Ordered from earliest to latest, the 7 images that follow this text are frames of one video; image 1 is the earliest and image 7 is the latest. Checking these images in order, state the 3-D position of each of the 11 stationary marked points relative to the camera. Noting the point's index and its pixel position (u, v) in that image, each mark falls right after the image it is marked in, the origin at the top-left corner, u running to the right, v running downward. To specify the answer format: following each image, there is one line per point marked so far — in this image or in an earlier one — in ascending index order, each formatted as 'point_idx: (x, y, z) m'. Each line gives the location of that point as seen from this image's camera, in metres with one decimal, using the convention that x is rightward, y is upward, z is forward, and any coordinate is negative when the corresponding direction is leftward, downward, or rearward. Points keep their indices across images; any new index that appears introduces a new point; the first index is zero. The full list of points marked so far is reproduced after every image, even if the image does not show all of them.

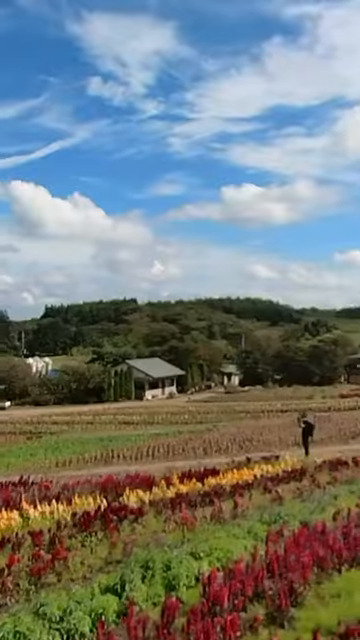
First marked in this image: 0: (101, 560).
0: (-1.0, -3.0, +8.7) m
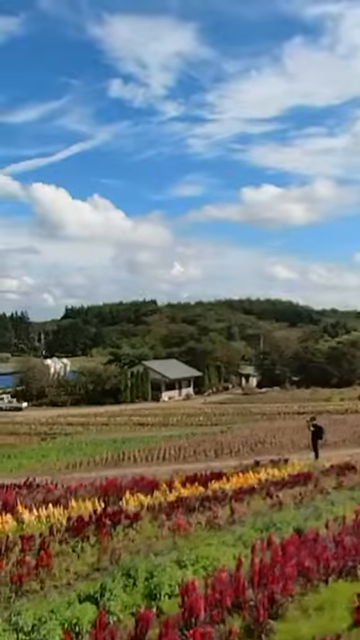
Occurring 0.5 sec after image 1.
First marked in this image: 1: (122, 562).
0: (-1.2, -3.1, +8.6) m
1: (-0.7, -2.9, +8.3) m
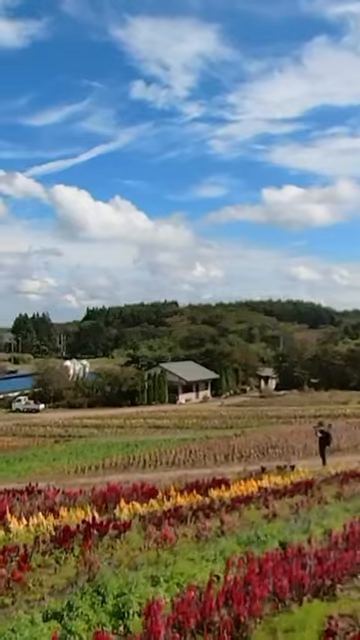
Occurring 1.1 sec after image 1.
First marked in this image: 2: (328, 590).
0: (-1.4, -3.2, +8.4) m
1: (-0.9, -3.1, +8.2) m
2: (+1.6, -3.0, +7.5) m
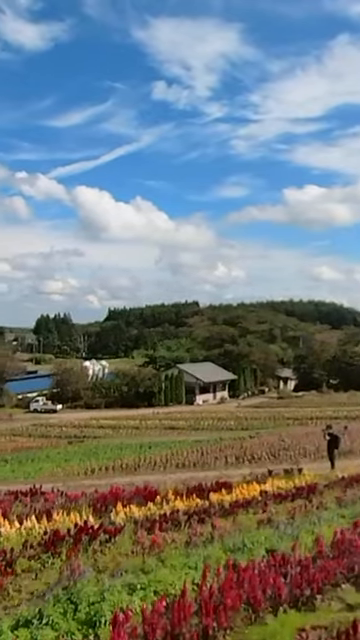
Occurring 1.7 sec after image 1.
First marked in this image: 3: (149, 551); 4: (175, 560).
0: (-1.7, -3.3, +8.4) m
1: (-1.2, -3.1, +8.1) m
2: (+1.4, -3.0, +7.3) m
3: (-0.5, -3.4, +9.9) m
4: (-0.1, -3.1, +8.9) m
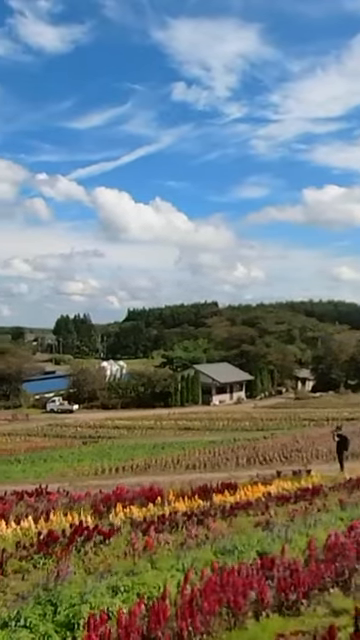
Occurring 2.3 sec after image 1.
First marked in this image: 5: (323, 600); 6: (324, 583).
0: (-1.8, -3.3, +8.3) m
1: (-1.3, -3.1, +8.0) m
2: (+1.2, -3.0, +7.2) m
3: (-0.6, -3.3, +9.8) m
4: (-0.2, -3.1, +8.8) m
5: (+1.6, -3.1, +7.5) m
6: (+1.7, -3.0, +7.8) m
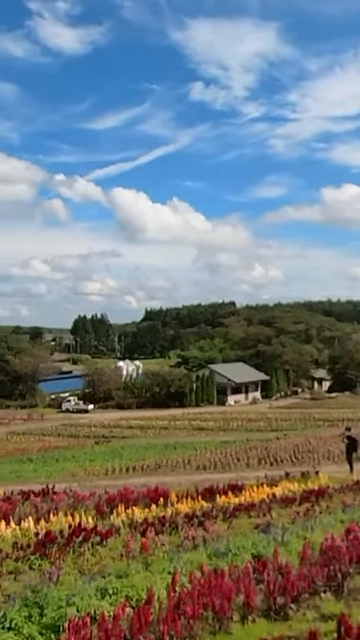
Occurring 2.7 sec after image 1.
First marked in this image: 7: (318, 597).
0: (-1.9, -3.3, +8.3) m
1: (-1.4, -3.1, +8.0) m
2: (+1.1, -3.0, +7.1) m
3: (-0.6, -3.4, +9.8) m
4: (-0.3, -3.2, +8.8) m
5: (+1.5, -3.1, +7.4) m
6: (+1.5, -3.0, +7.7) m
7: (+1.6, -3.1, +7.7) m
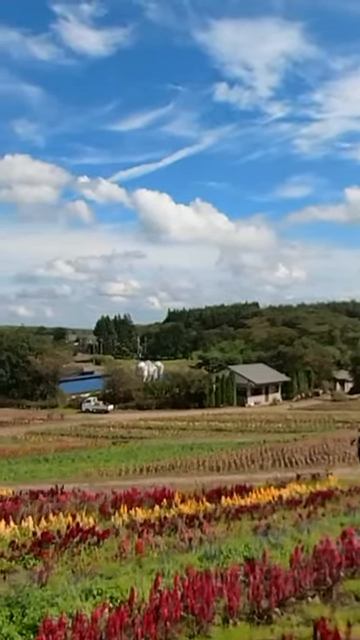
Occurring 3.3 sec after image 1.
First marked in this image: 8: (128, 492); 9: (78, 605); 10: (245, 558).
0: (-2.0, -3.3, +8.3) m
1: (-1.6, -3.1, +8.0) m
2: (+0.9, -3.0, +7.0) m
3: (-0.7, -3.4, +9.8) m
4: (-0.4, -3.2, +8.7) m
5: (+1.3, -3.1, +7.3) m
6: (+1.4, -3.0, +7.6) m
7: (+1.4, -3.1, +7.6) m
8: (-1.3, -4.1, +15.9) m
9: (-1.0, -3.0, +7.1) m
10: (+0.8, -3.1, +8.7) m
